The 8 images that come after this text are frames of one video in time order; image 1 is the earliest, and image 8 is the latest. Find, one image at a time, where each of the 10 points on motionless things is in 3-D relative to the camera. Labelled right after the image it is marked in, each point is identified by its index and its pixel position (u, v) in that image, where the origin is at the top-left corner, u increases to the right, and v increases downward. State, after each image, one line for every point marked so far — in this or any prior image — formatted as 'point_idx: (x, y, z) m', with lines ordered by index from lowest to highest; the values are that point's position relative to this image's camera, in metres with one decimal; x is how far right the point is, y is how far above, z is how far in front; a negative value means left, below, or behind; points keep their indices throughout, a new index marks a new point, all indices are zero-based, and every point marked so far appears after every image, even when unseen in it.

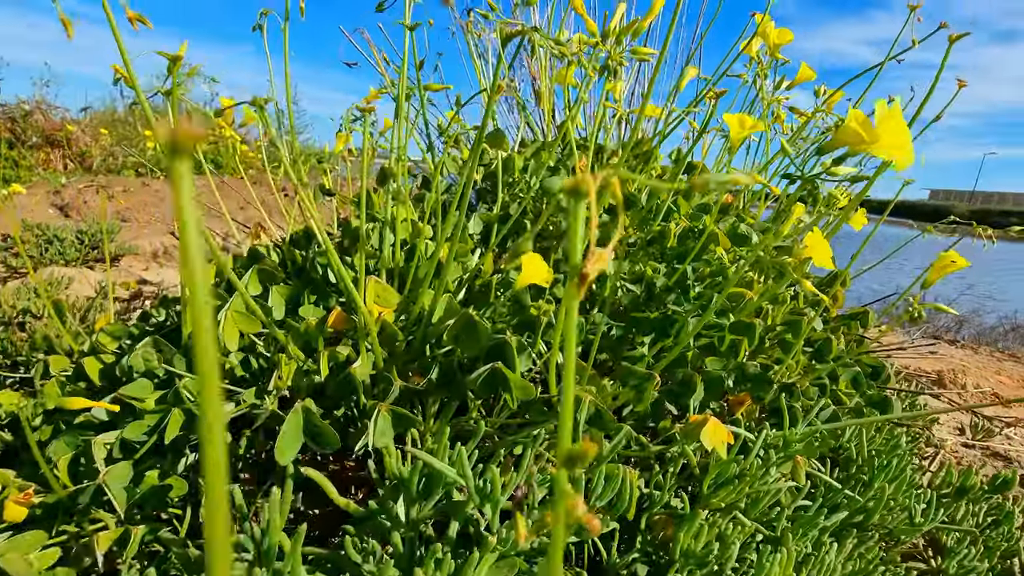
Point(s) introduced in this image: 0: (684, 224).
0: (+0.3, +0.1, +0.8) m
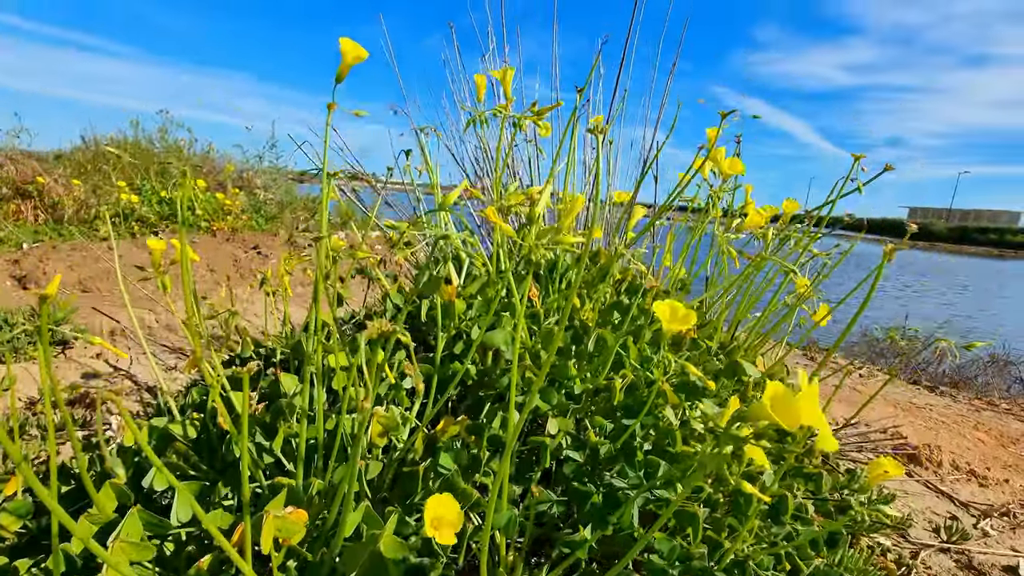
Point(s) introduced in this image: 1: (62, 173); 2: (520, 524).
0: (+0.2, -0.1, +0.8) m
1: (-4.0, +1.0, +4.3) m
2: (0.0, -0.3, +0.6) m
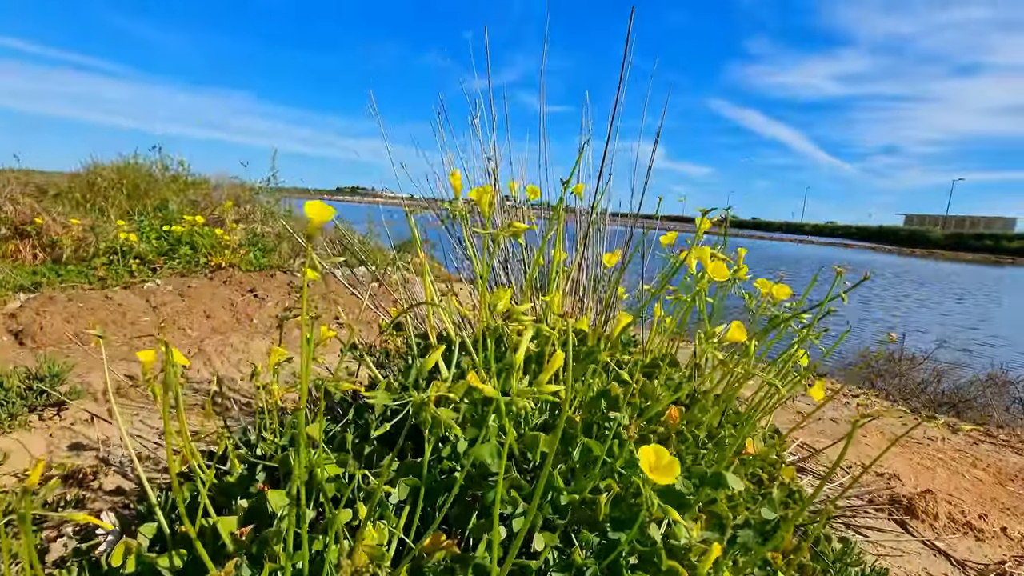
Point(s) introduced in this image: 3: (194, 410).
0: (+0.2, -0.3, +0.8) m
1: (-4.0, +0.6, +4.3) m
2: (0.0, -0.5, +0.6) m
3: (-1.2, -0.5, +1.8) m
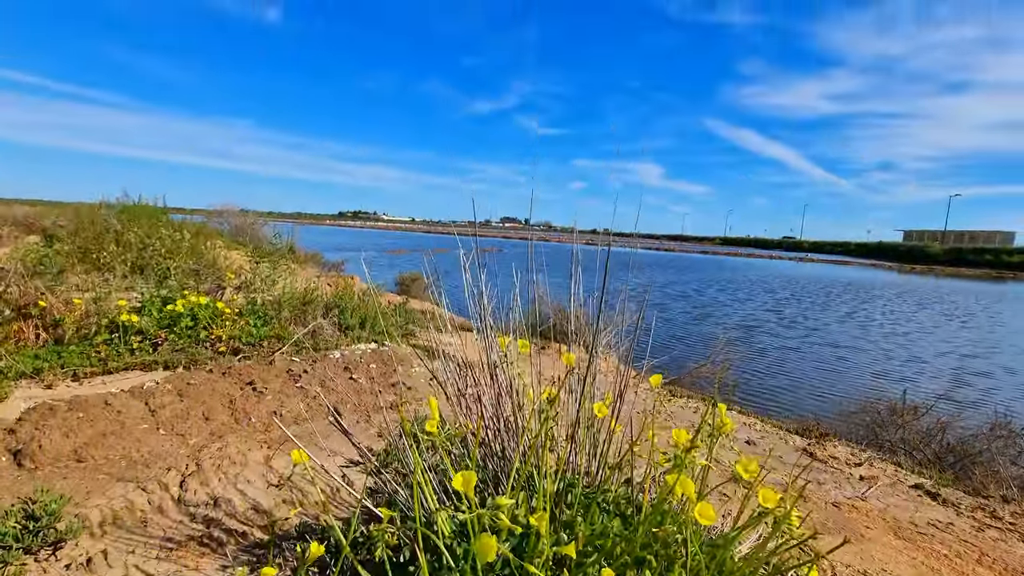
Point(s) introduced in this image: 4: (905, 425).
0: (+0.1, -0.7, +0.8) m
1: (-4.0, 0.0, +4.4) m
2: (0.0, -0.9, +0.6) m
3: (-1.2, -1.0, +1.8) m
4: (+4.4, -1.5, +5.4) m
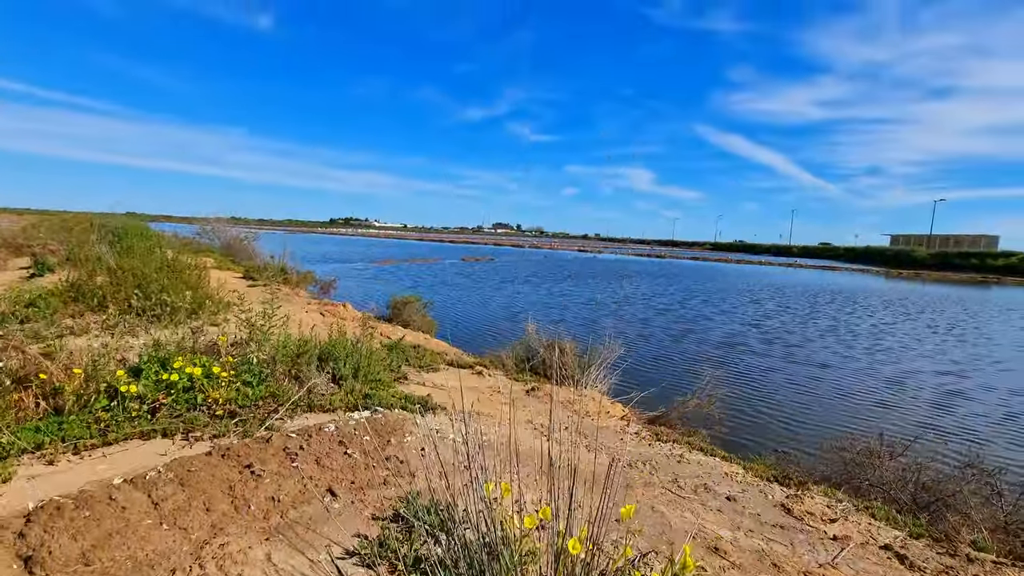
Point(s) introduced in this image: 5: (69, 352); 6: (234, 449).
0: (+0.1, -1.2, +0.9) m
1: (-4.1, -0.6, +4.4) m
2: (-0.1, -1.4, +0.7) m
3: (-1.2, -1.5, +1.9) m
4: (+4.3, -2.1, +5.6) m
5: (-4.0, -0.6, +4.4) m
6: (-1.8, -1.1, +3.2) m
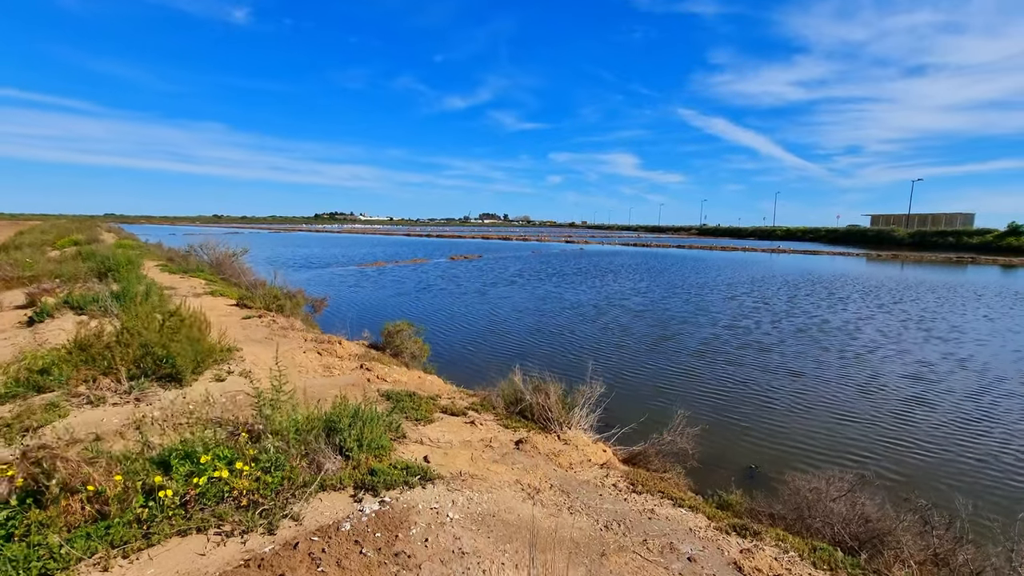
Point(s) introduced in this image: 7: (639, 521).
0: (+0.1, -2.3, +1.5) m
1: (-4.3, -1.7, +5.0) m
2: (-0.1, -2.4, +1.4) m
3: (-1.3, -2.5, +2.5) m
4: (+4.1, -2.8, +6.3) m
5: (-4.2, -1.7, +4.9) m
6: (-1.9, -2.1, +3.8) m
7: (+1.4, -2.6, +5.4) m
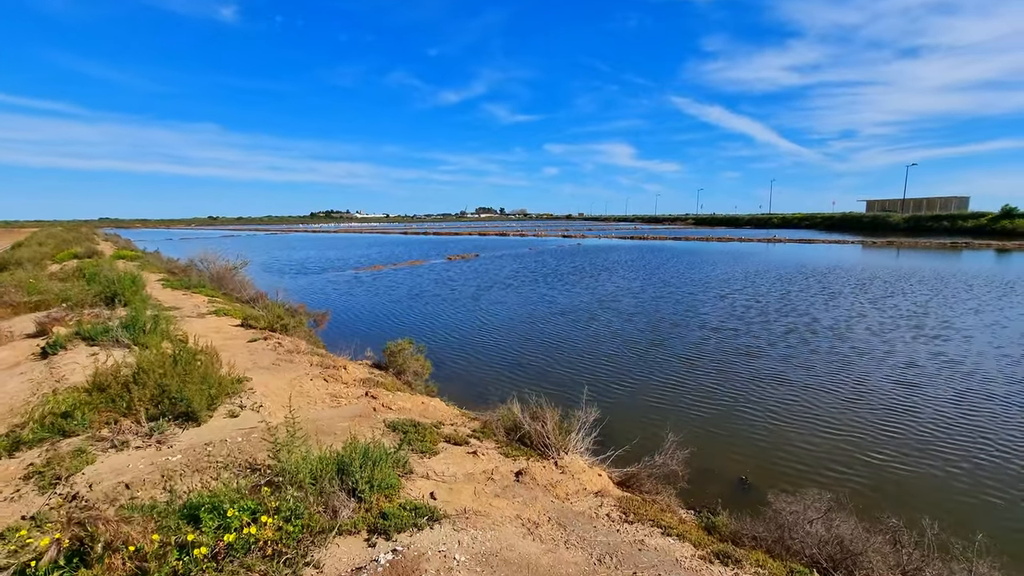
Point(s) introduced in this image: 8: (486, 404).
0: (+0.1, -3.0, +2.0) m
1: (-4.3, -2.4, +5.4) m
2: (0.0, -3.1, +1.8) m
3: (-1.3, -3.3, +3.0) m
4: (+4.2, -3.4, +6.8) m
5: (-4.2, -2.4, +5.4) m
6: (-1.9, -2.8, +4.3) m
7: (+1.4, -3.2, +5.9) m
8: (-0.7, -3.1, +12.8) m
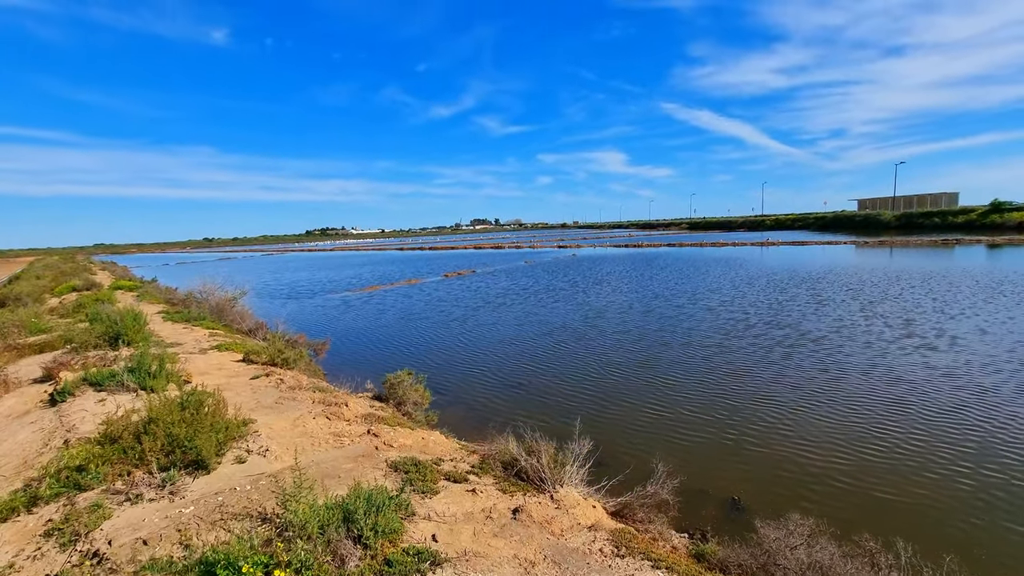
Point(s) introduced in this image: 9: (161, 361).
0: (+0.1, -3.6, +2.4) m
1: (-4.3, -3.3, +5.8) m
2: (0.0, -3.8, +2.2) m
3: (-1.3, -4.0, +3.4) m
4: (+4.1, -4.0, +7.2) m
5: (-4.2, -3.3, +5.8) m
6: (-1.9, -3.6, +4.6) m
7: (+1.4, -3.9, +6.3) m
8: (-0.8, -3.9, +13.1) m
9: (-10.5, -2.2, +14.5) m
